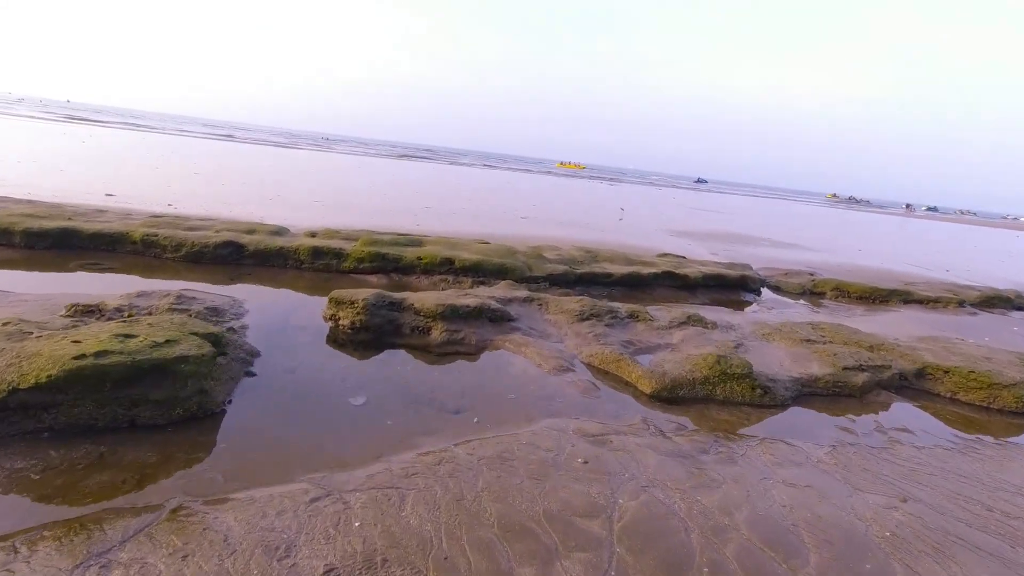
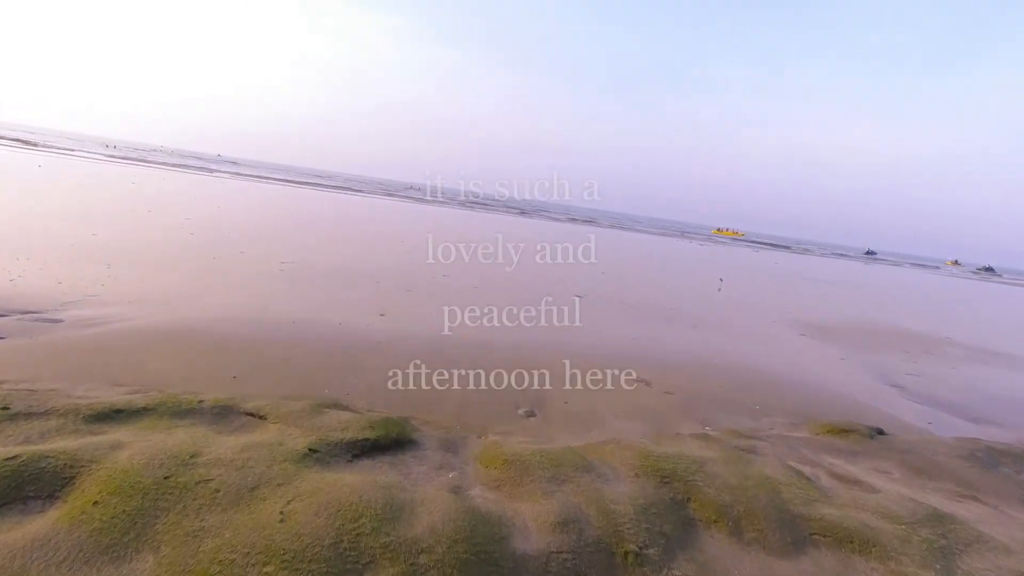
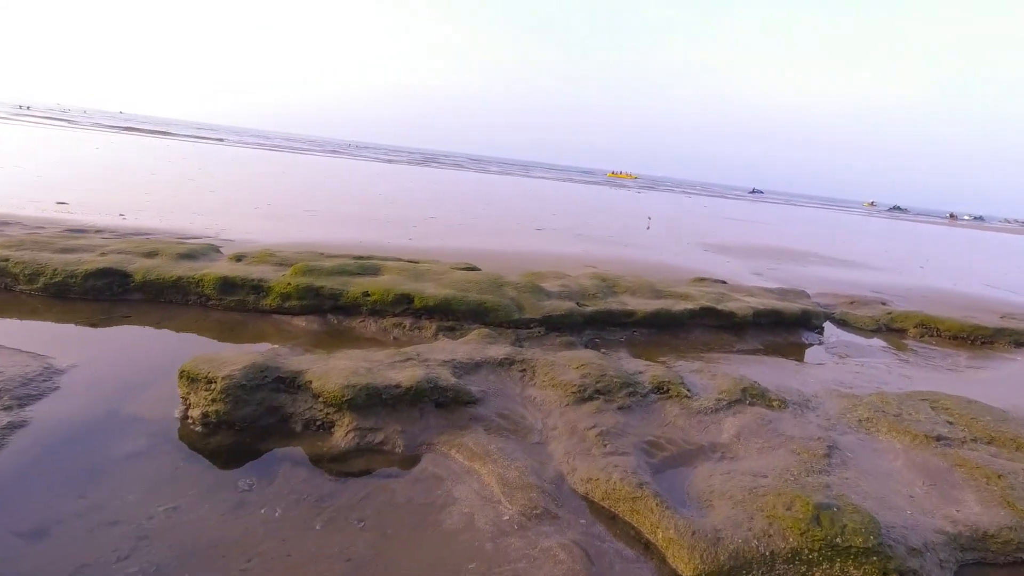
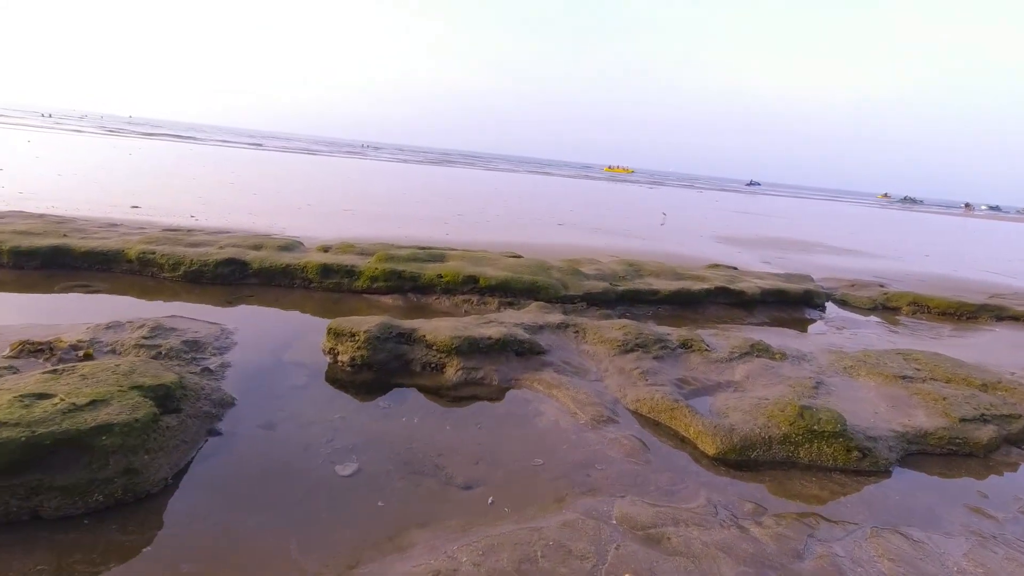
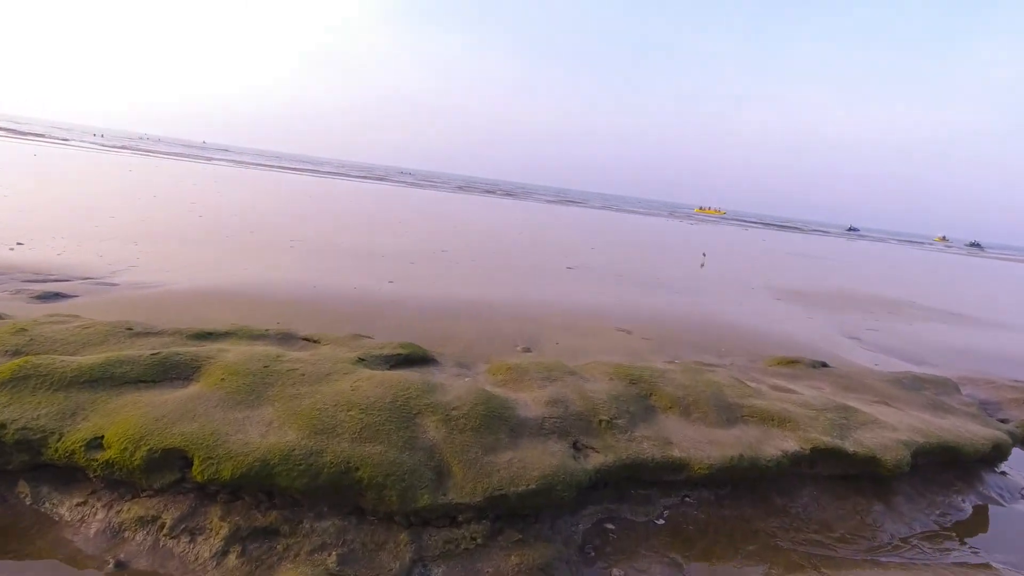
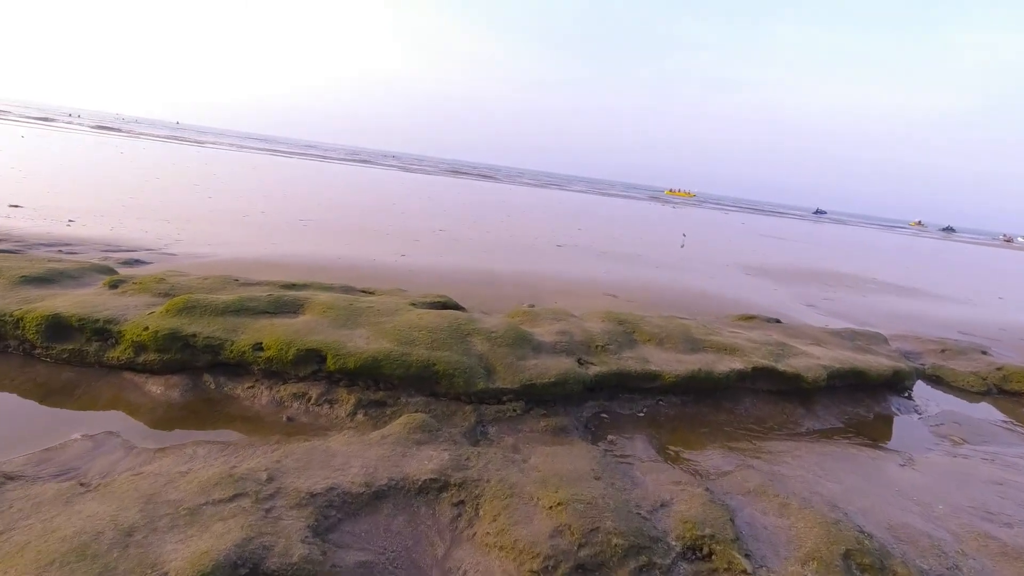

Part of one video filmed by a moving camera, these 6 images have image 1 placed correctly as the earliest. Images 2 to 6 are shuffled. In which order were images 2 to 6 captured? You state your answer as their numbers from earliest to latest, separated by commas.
4, 3, 6, 5, 2
